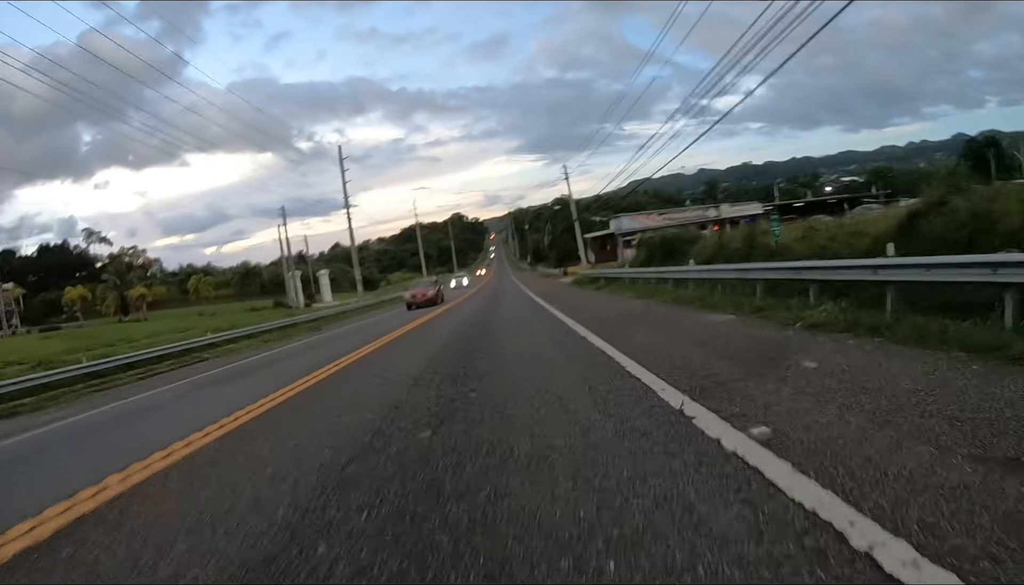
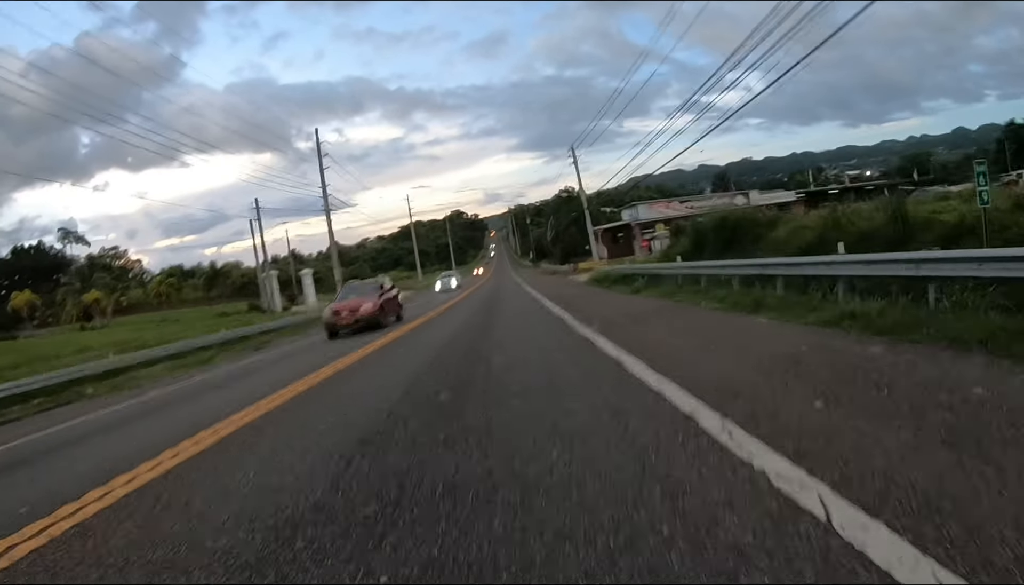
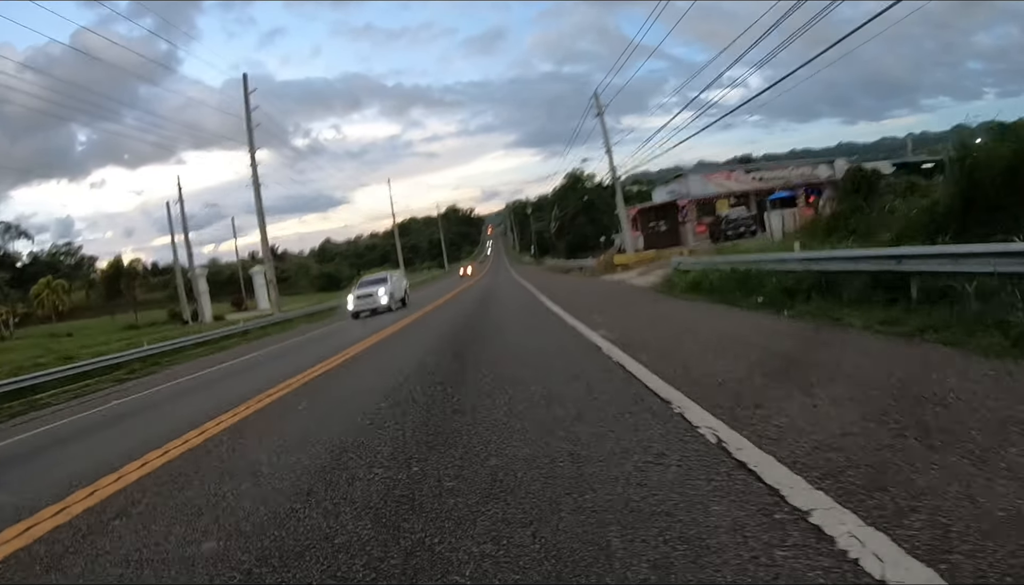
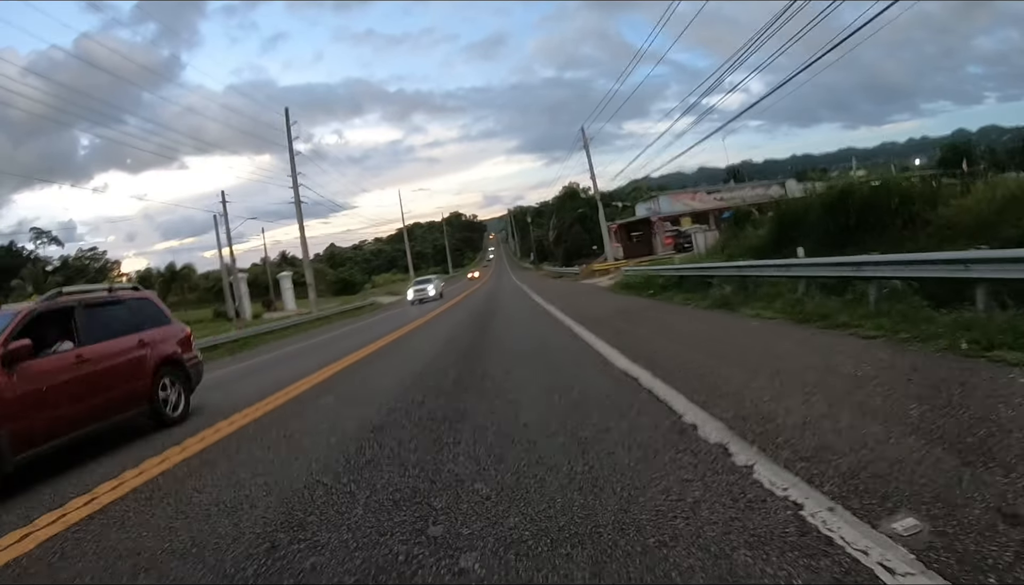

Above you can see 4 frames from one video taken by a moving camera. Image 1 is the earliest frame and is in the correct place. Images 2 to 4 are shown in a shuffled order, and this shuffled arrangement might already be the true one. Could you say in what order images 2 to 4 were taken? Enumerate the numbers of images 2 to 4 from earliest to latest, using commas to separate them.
2, 4, 3
